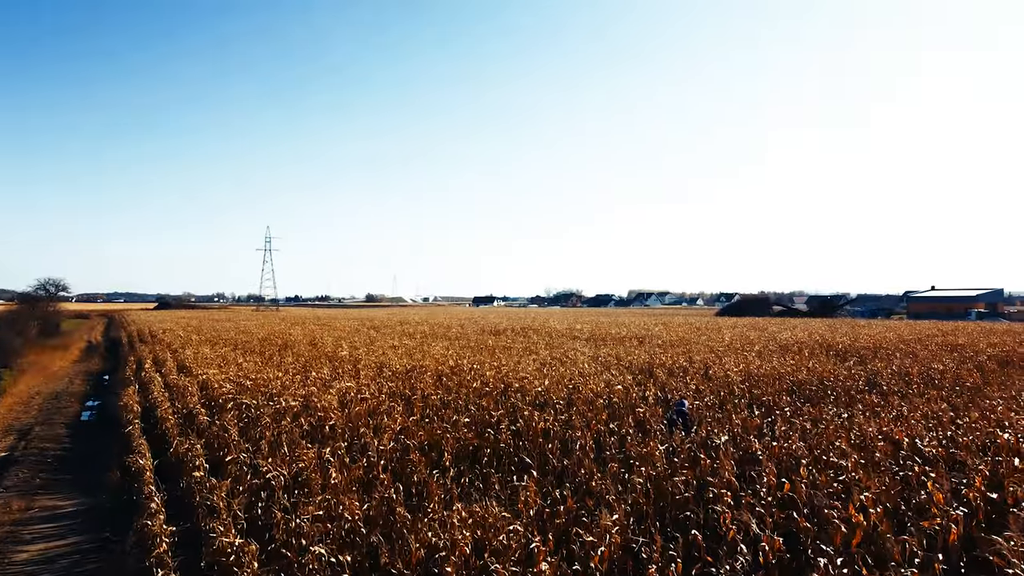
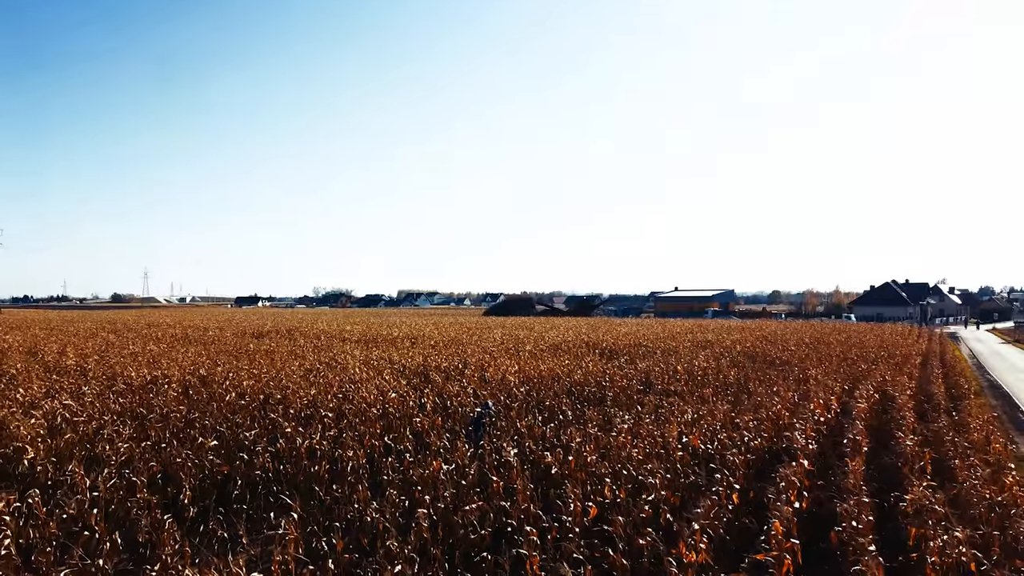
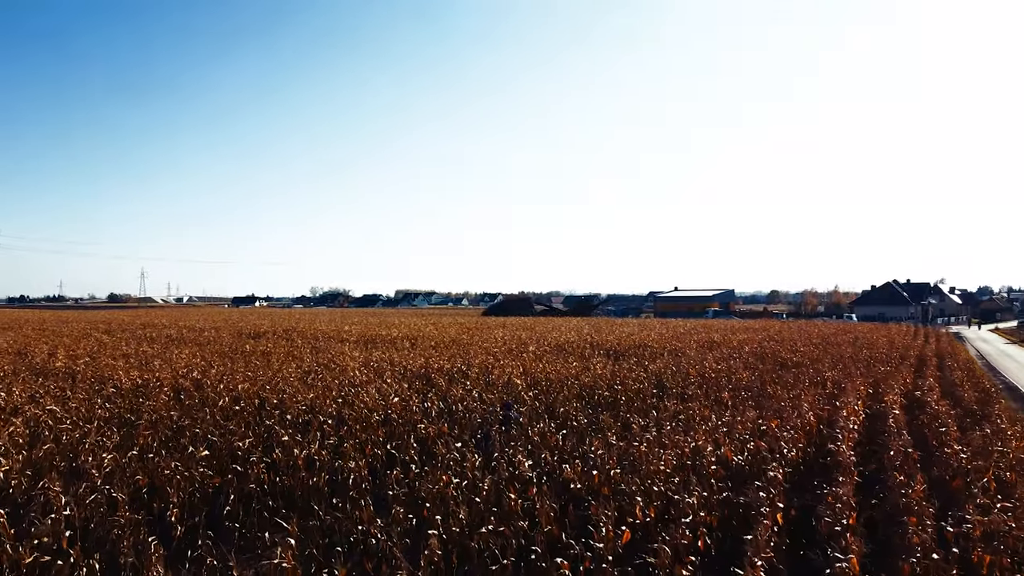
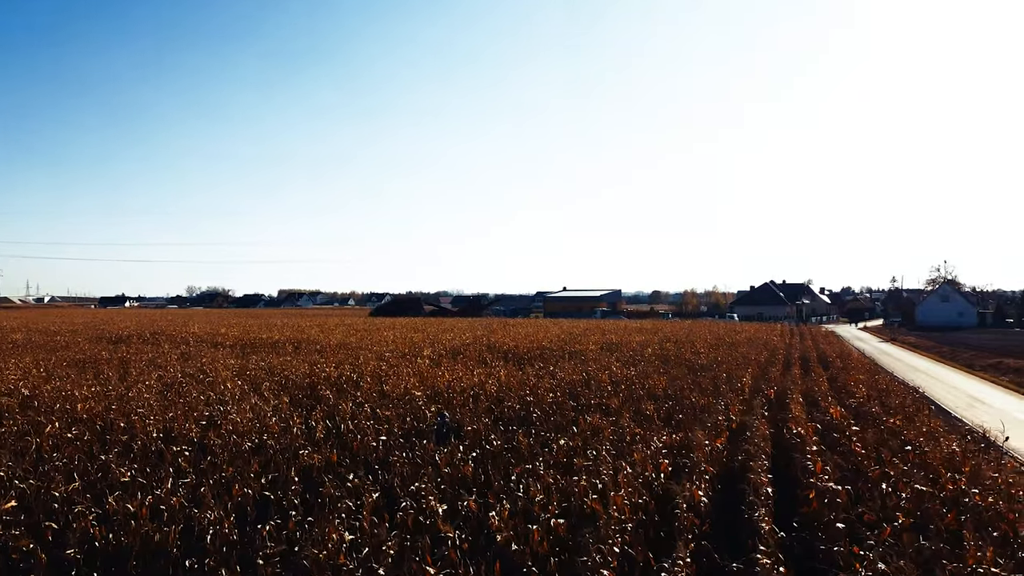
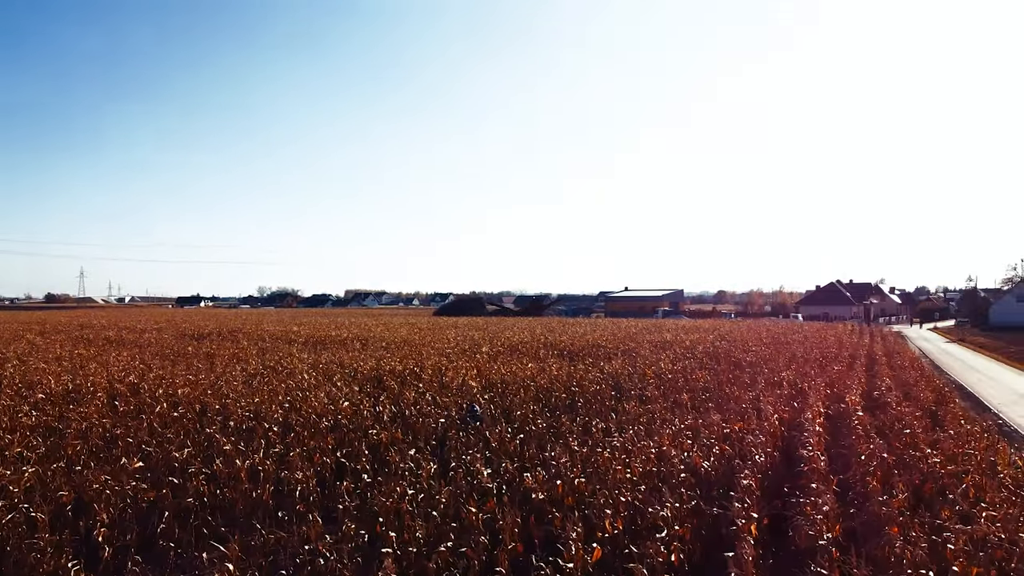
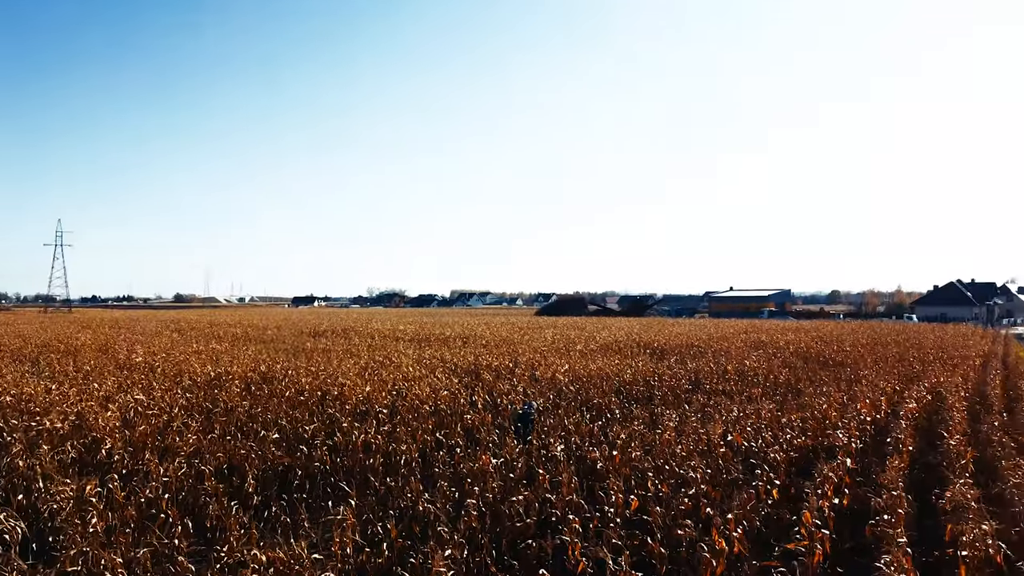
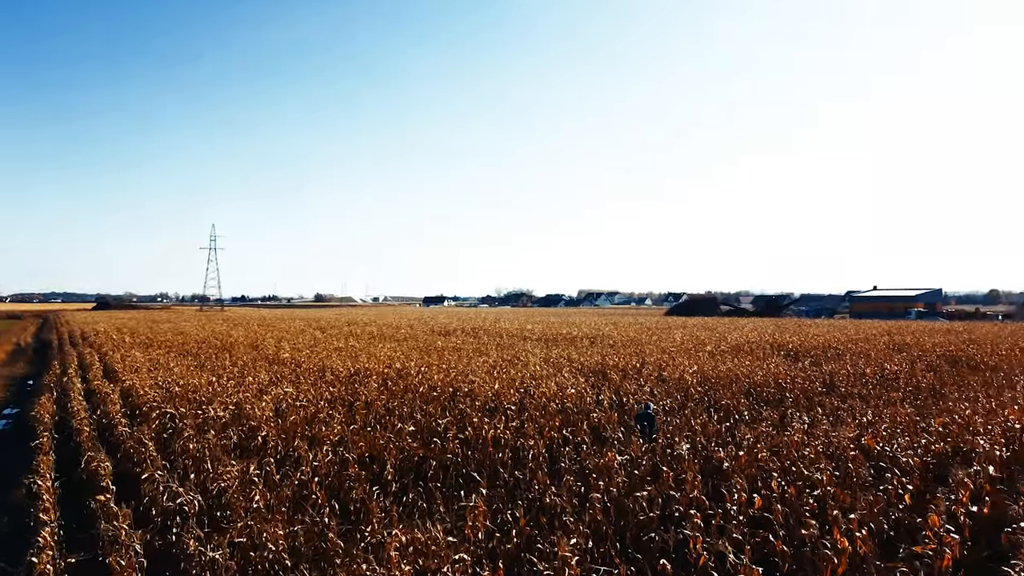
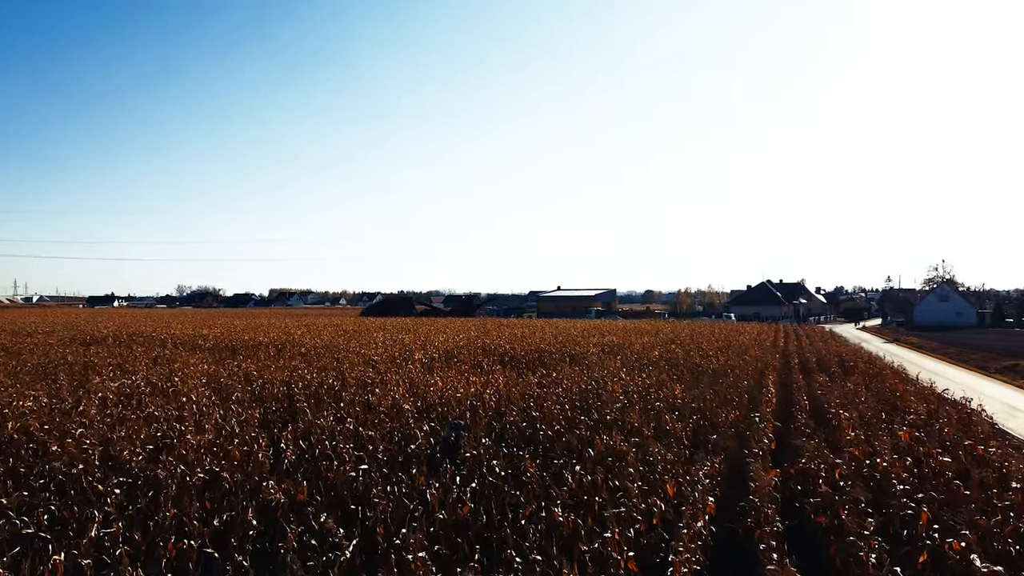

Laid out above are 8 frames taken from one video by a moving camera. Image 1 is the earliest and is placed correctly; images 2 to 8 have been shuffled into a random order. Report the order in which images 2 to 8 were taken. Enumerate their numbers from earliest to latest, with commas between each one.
7, 6, 2, 3, 5, 4, 8
